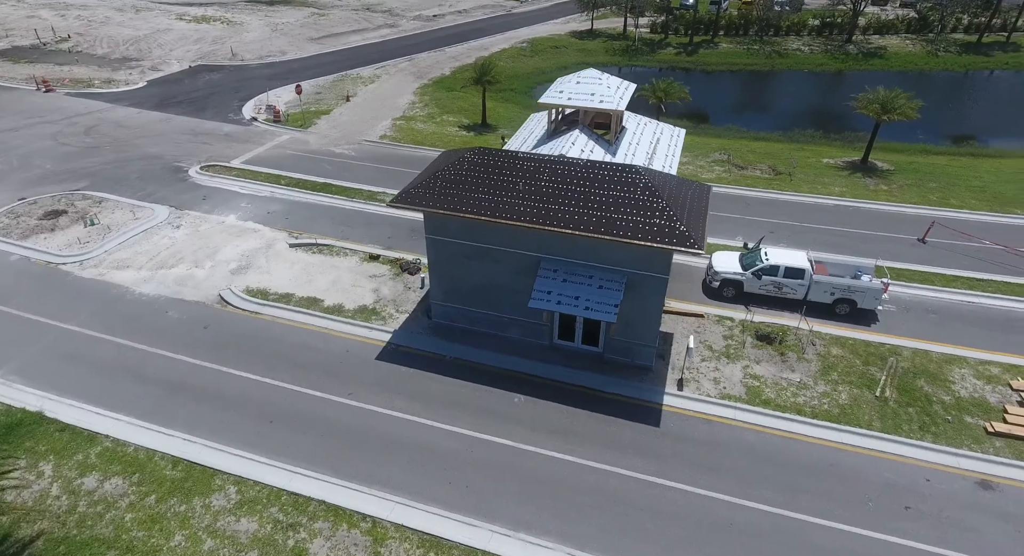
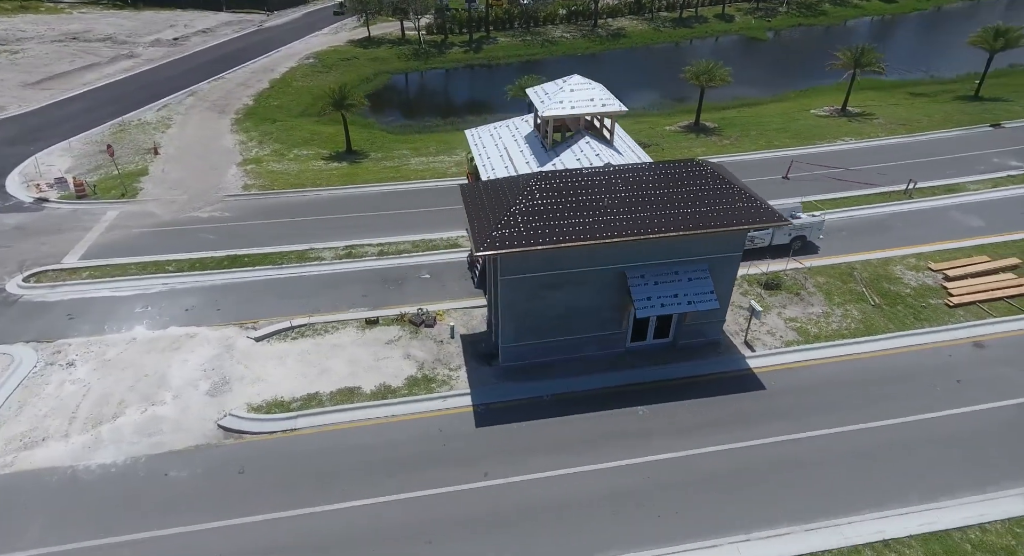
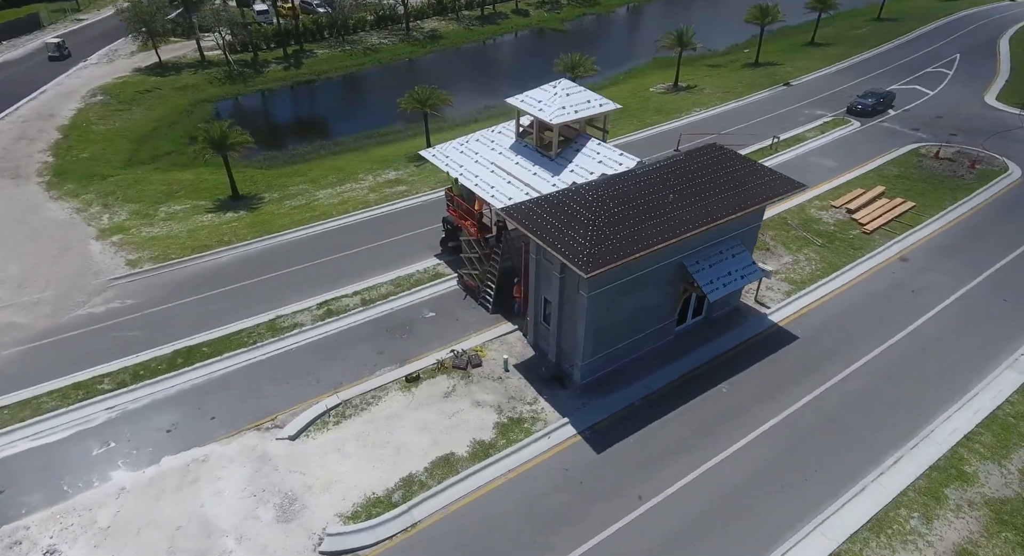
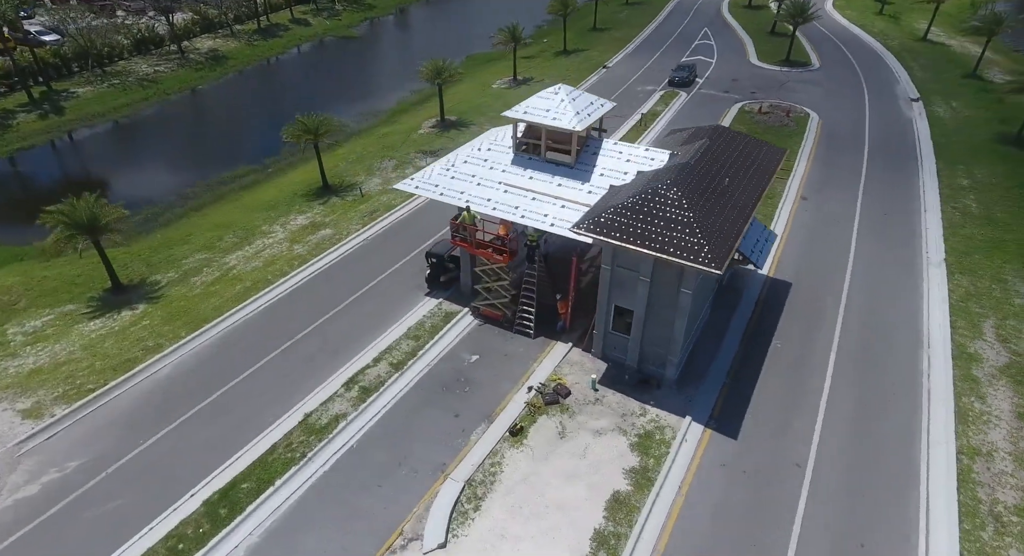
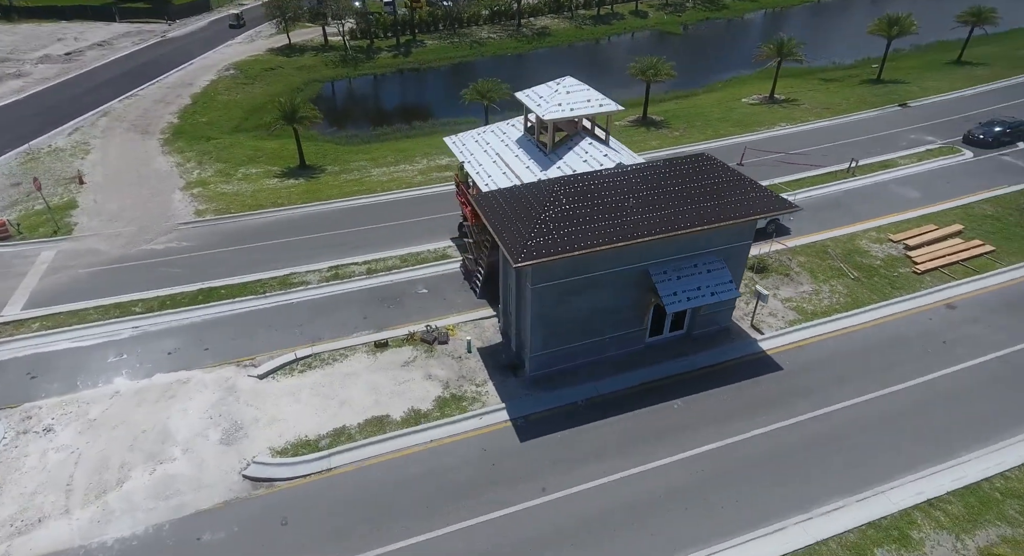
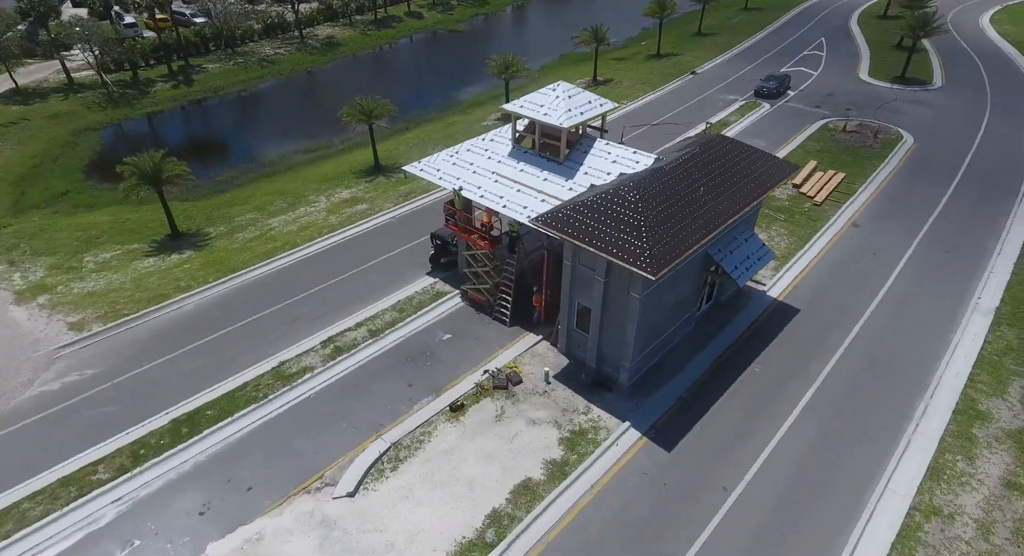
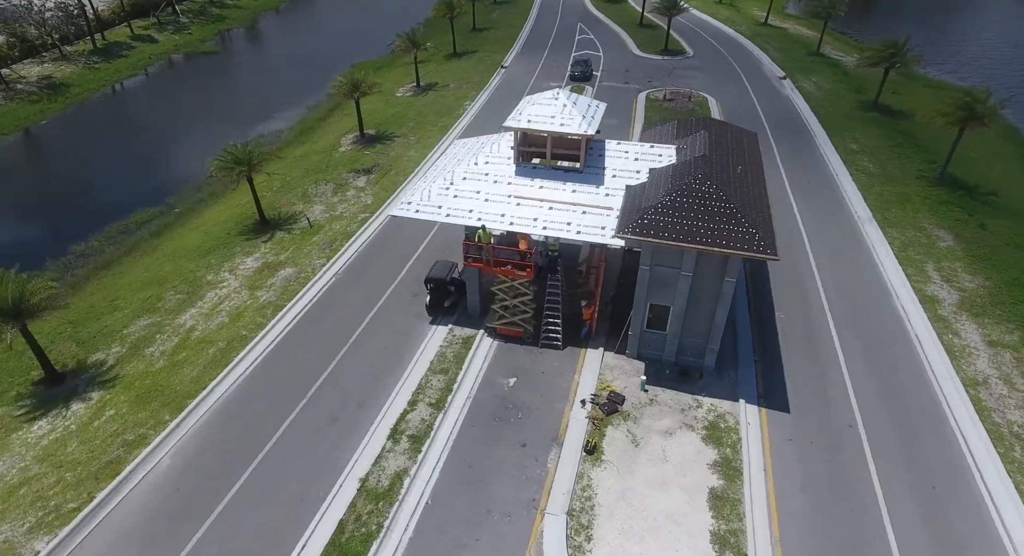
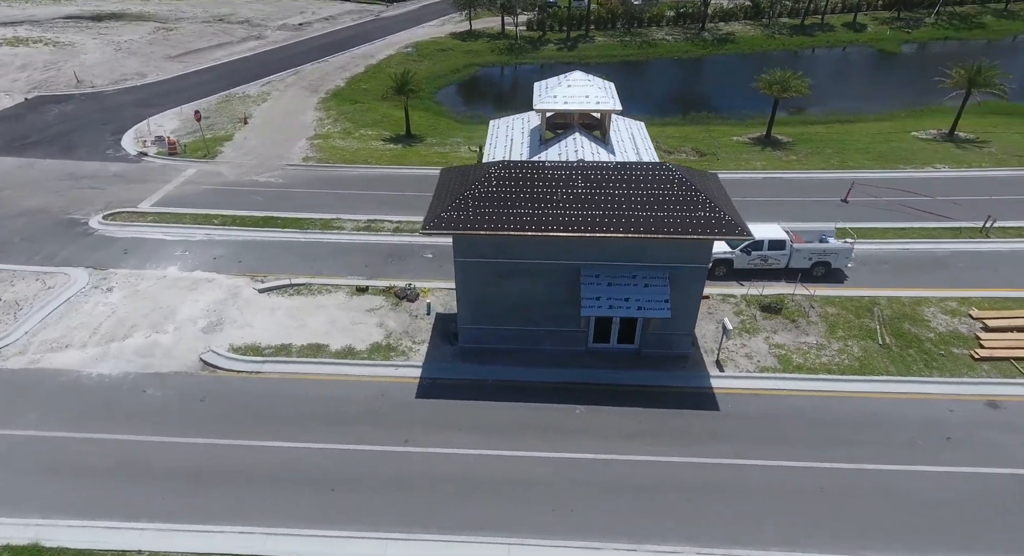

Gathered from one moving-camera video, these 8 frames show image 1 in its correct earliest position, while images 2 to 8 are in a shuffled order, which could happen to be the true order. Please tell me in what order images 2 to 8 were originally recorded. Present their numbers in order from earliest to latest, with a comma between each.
8, 2, 5, 3, 6, 4, 7
